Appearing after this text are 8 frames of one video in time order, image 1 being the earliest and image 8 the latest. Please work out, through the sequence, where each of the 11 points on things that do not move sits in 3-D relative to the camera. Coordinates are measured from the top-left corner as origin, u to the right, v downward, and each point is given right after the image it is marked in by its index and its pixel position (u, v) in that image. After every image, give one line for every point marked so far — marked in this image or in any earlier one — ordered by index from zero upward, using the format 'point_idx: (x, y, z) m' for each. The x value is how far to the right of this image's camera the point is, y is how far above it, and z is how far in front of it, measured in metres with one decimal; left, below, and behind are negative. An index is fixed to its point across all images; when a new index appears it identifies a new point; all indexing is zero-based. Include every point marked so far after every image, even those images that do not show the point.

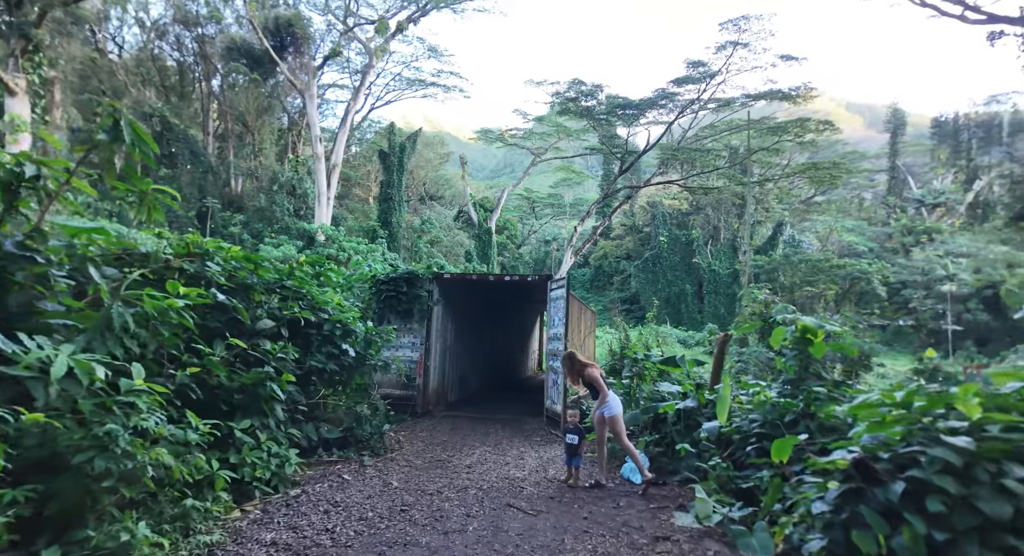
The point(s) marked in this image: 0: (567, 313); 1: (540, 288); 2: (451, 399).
0: (+0.8, -0.5, +8.1) m
1: (+0.5, -0.2, +10.9) m
2: (-1.1, -2.1, +10.2) m
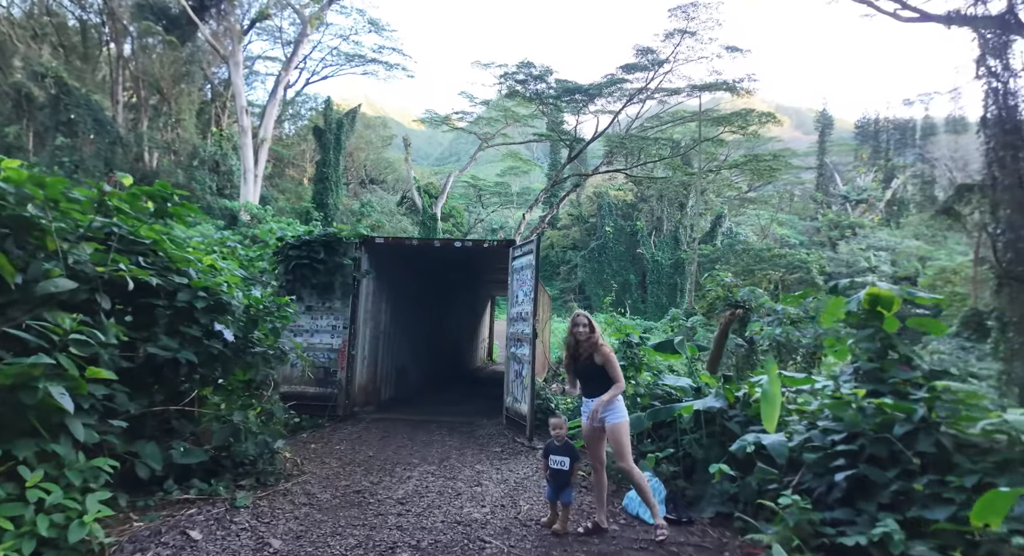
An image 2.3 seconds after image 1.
0: (+0.3, -0.1, +6.3) m
1: (-0.2, +0.3, +9.0) m
2: (-1.8, -1.6, +8.2) m
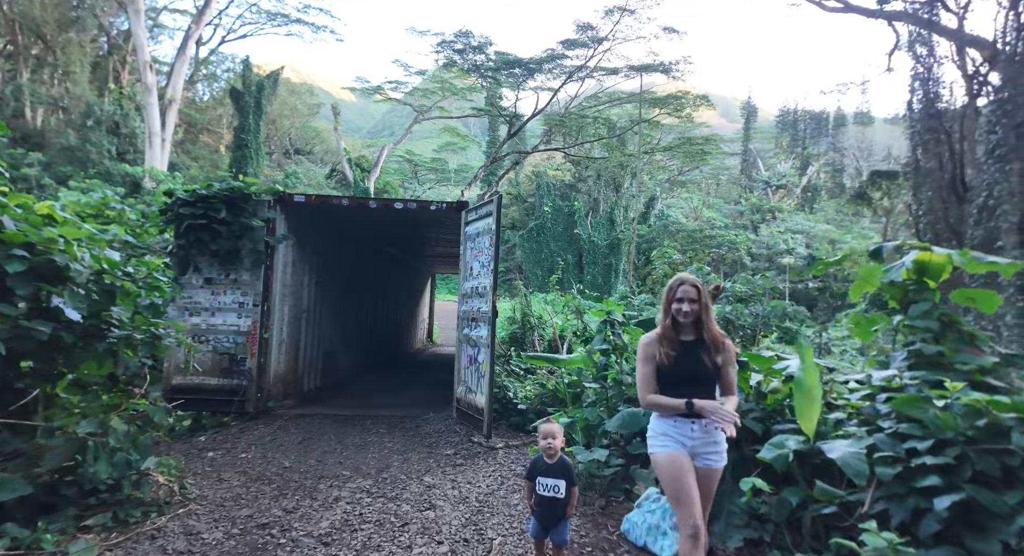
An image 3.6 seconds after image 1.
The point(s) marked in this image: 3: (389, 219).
0: (-0.1, +0.2, +5.2) m
1: (-0.9, +0.7, +7.8) m
2: (-2.4, -1.3, +7.0) m
3: (-1.5, +0.7, +7.3) m
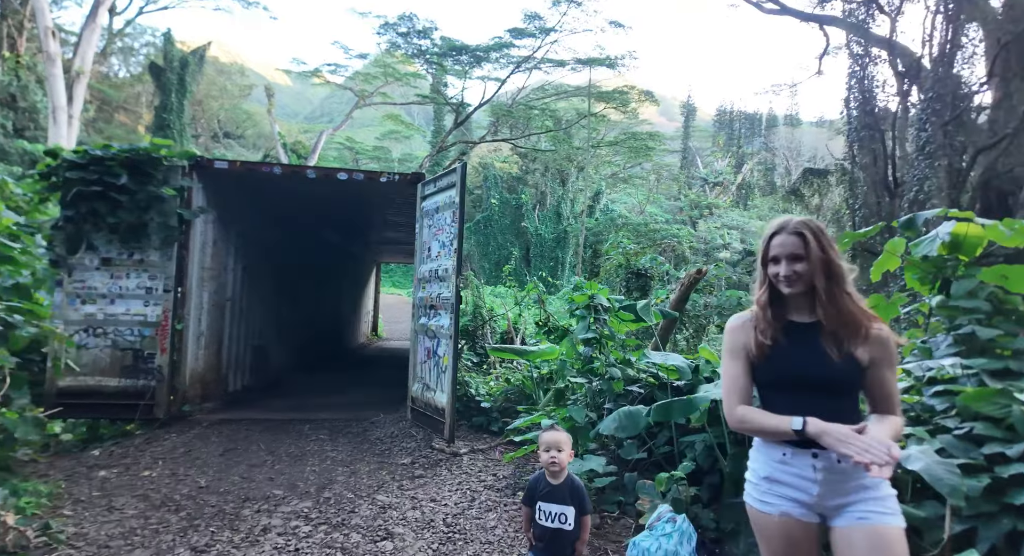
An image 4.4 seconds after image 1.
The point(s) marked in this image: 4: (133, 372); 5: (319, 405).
0: (-0.4, +0.3, +4.5) m
1: (-1.4, +0.8, +7.0) m
2: (-2.8, -1.1, +6.1) m
3: (-2.0, +0.9, +6.5) m
4: (-3.0, -0.7, +4.8) m
5: (-1.9, -1.2, +5.9) m
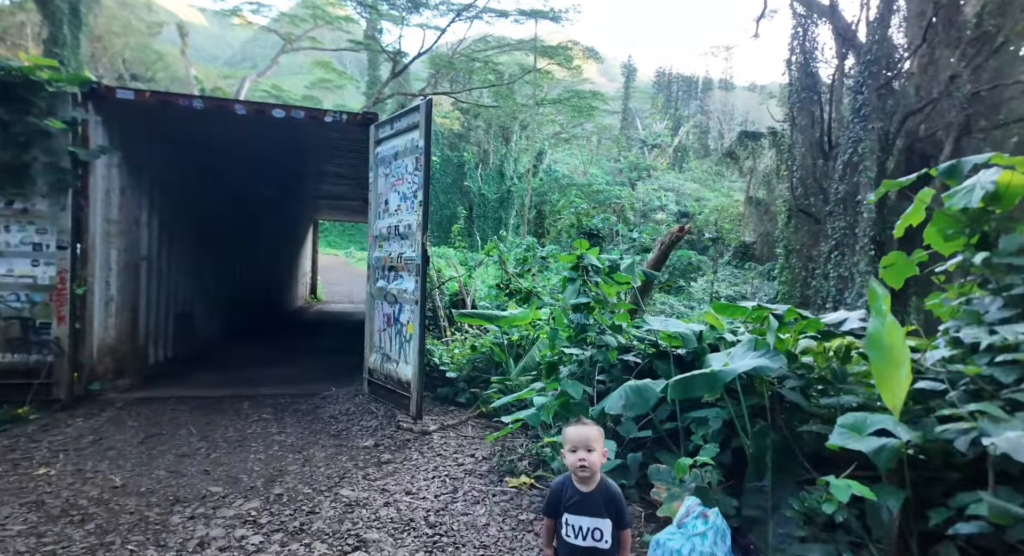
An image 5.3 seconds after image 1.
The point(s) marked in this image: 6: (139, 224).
0: (-0.6, +0.6, +3.9) m
1: (-1.9, +1.3, +6.3) m
2: (-3.1, -0.7, +5.3) m
3: (-2.3, +1.3, +5.6) m
4: (-3.2, -0.4, +4.0) m
5: (-2.2, -0.9, +5.2) m
6: (-2.9, +0.4, +4.7) m
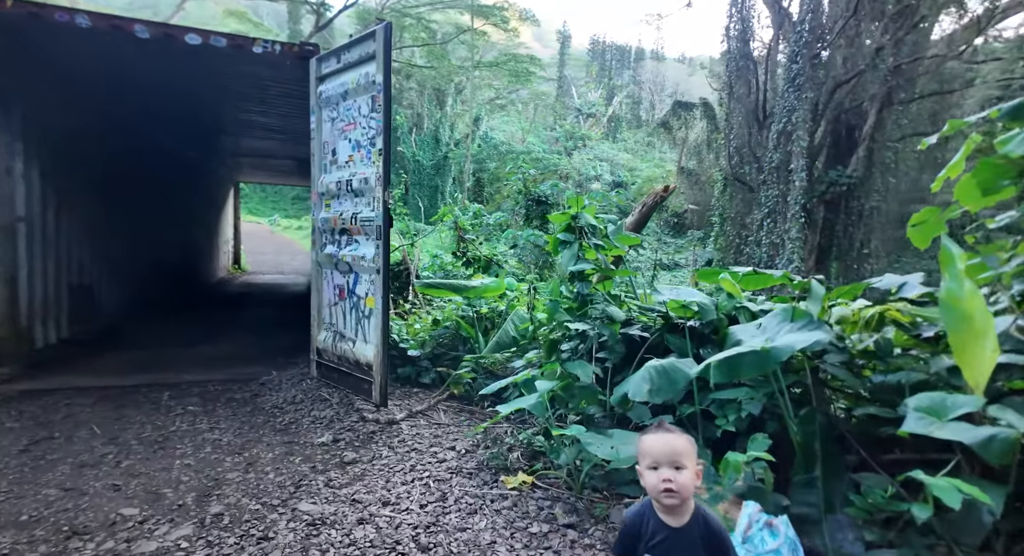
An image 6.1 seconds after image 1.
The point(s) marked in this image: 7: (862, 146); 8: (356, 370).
0: (-0.7, +0.8, +3.3) m
1: (-2.2, +1.6, +5.4) m
2: (-3.4, -0.5, +4.4) m
3: (-2.7, +1.6, +4.8) m
4: (-3.3, -0.3, +3.1) m
5: (-2.5, -0.6, +4.5) m
6: (-3.1, +0.6, +3.8) m
7: (+5.4, +2.0, +9.5) m
8: (-0.9, -0.5, +3.4) m
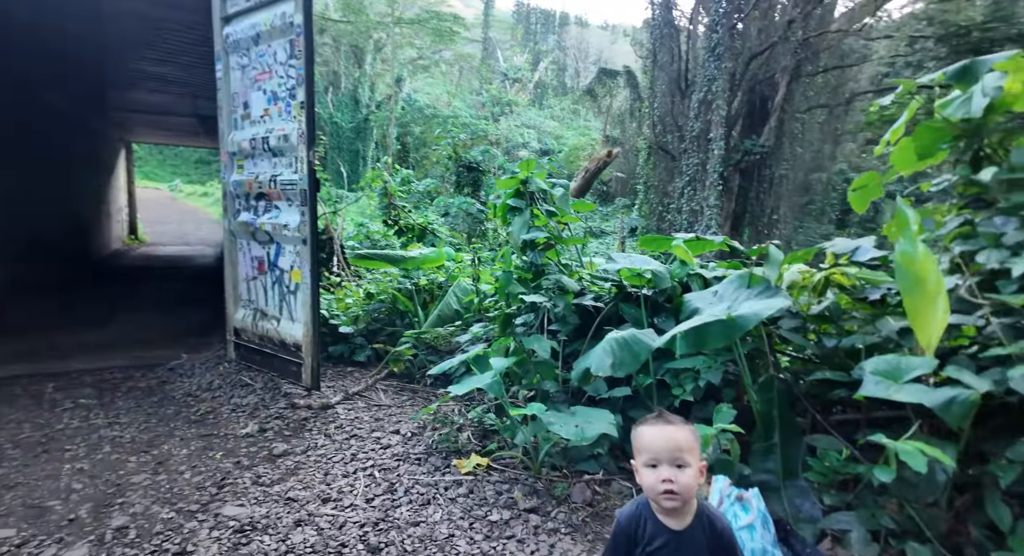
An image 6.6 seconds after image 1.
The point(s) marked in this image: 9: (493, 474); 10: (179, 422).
0: (-1.0, +1.0, +2.9) m
1: (-2.8, +1.8, +4.8) m
2: (-3.8, -0.3, +3.8) m
3: (-3.1, +1.8, +4.1) m
4: (-3.5, -0.2, +2.5) m
5: (-2.9, -0.4, +4.0) m
6: (-3.5, +0.8, +3.2) m
7: (+4.3, +2.6, +9.8) m
8: (-1.2, -0.4, +3.1) m
9: (-0.1, -0.7, +2.3) m
10: (-1.5, -0.6, +2.7) m
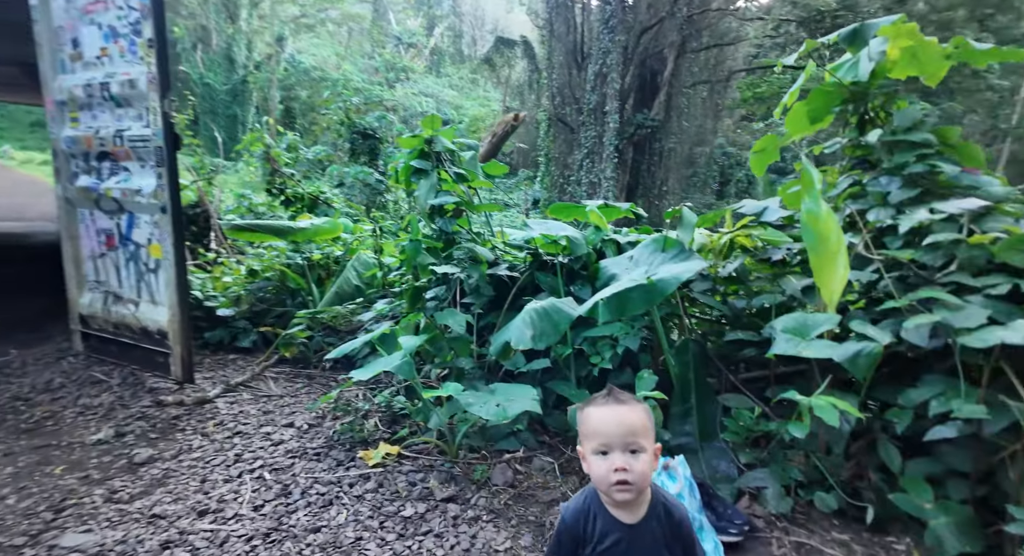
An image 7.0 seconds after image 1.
0: (-1.5, +1.1, +2.5) m
1: (-3.6, +1.9, +4.1) m
2: (-4.3, -0.3, +3.0) m
3: (-3.8, +1.8, +3.3) m
4: (-3.9, -0.2, +1.7) m
5: (-3.4, -0.4, +3.3) m
6: (-3.9, +0.8, +2.4) m
7: (+2.6, +3.2, +10.0) m
8: (-1.6, -0.3, +2.7) m
9: (-0.4, -0.6, +2.1) m
10: (-1.8, -0.6, +2.3) m
